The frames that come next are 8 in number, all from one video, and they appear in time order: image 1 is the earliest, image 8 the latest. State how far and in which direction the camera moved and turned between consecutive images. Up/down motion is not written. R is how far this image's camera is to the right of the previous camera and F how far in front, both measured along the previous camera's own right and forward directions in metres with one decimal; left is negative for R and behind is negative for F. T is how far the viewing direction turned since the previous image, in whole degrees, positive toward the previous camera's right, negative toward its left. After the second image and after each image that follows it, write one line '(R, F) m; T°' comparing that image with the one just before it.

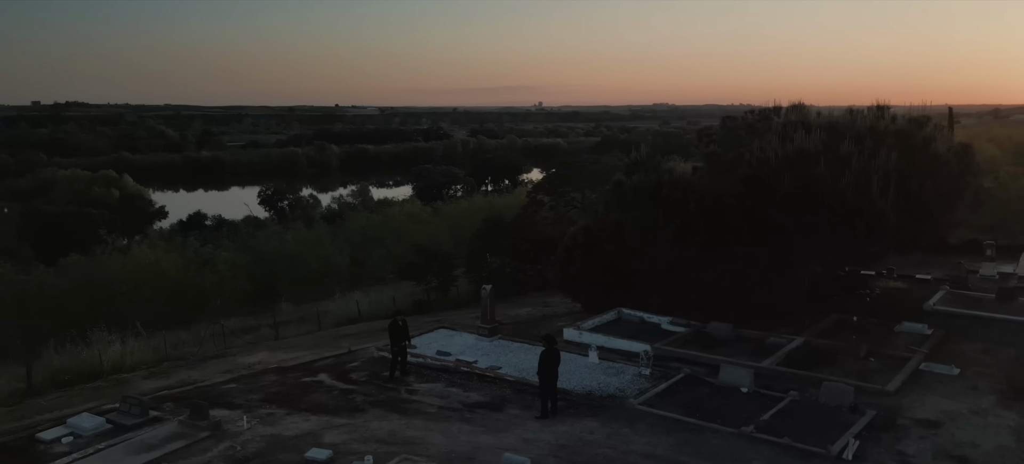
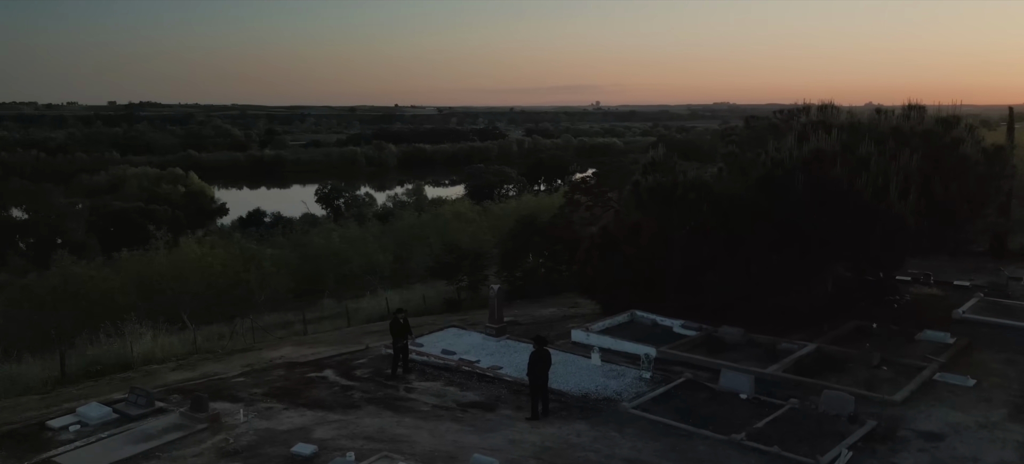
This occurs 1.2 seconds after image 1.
(+0.9, +0.1) m; -4°
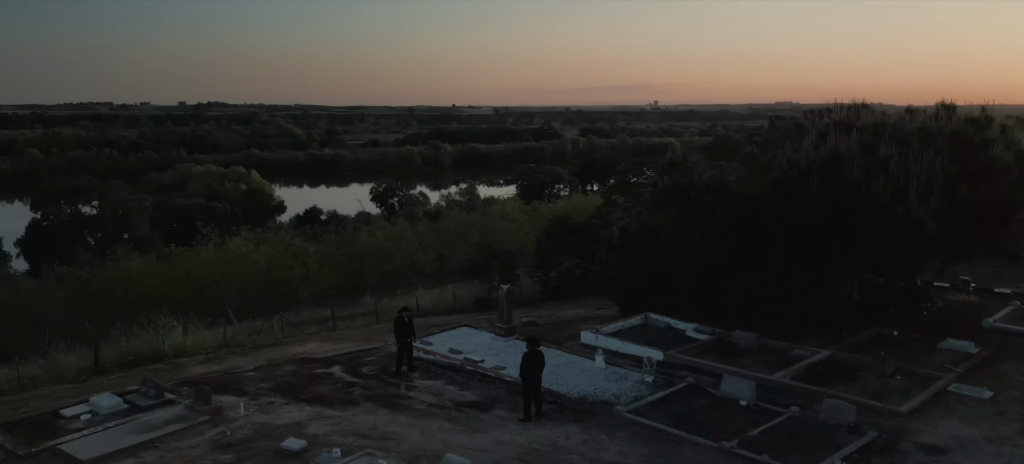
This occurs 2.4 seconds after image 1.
(+0.8, +0.1) m; -4°
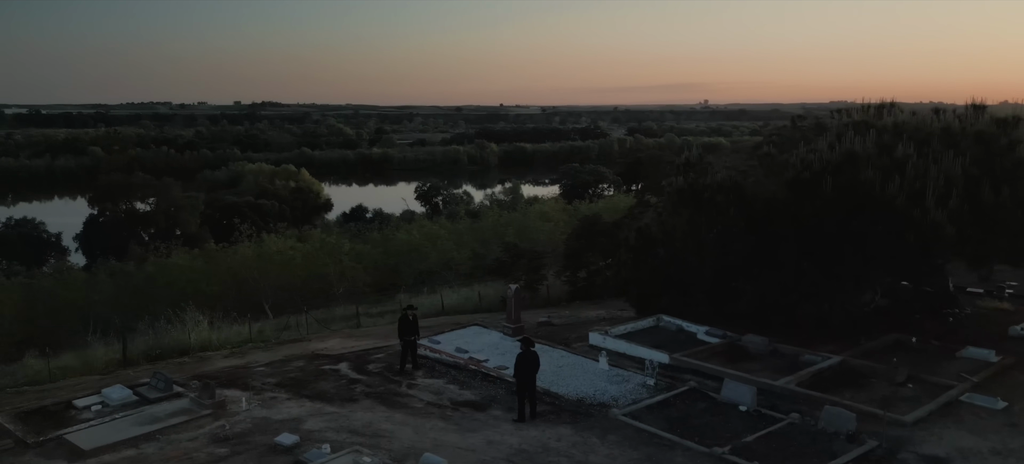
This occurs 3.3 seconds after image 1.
(+0.7, +0.1) m; -3°
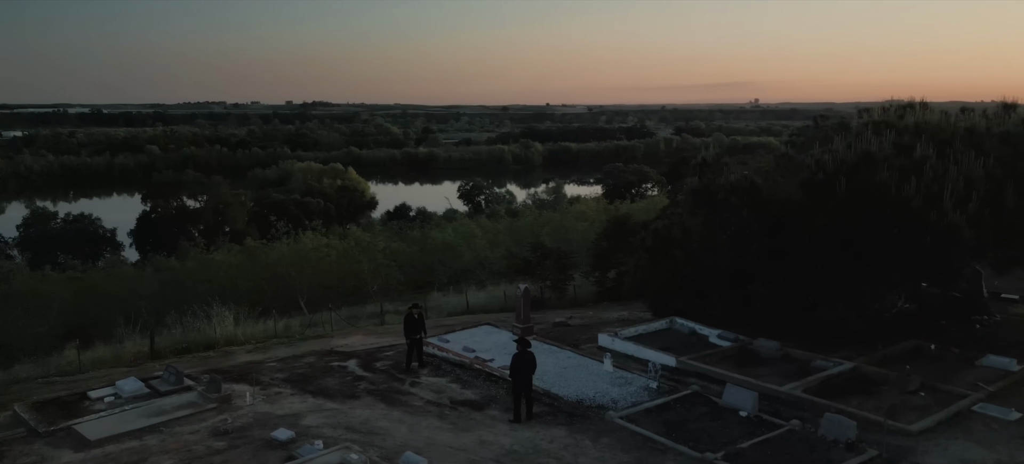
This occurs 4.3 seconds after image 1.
(+0.6, +0.1) m; -3°
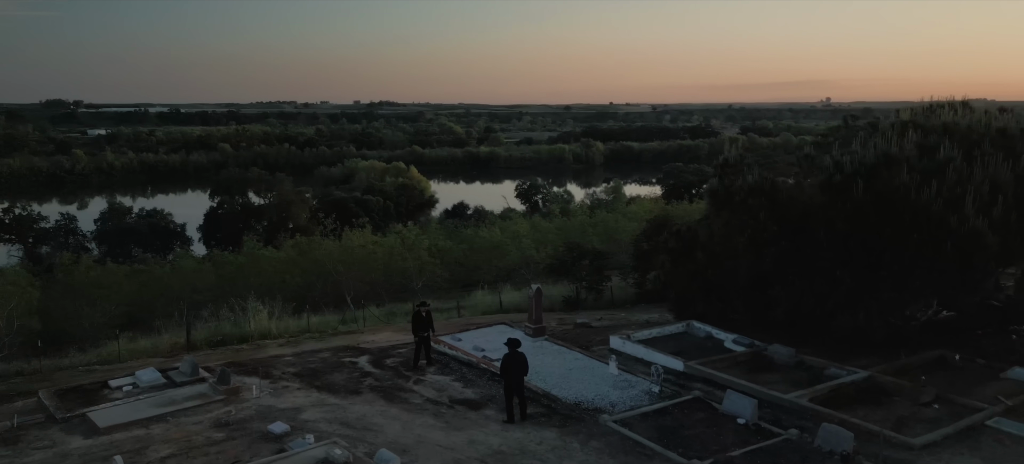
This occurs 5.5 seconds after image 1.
(+0.9, +0.1) m; -4°
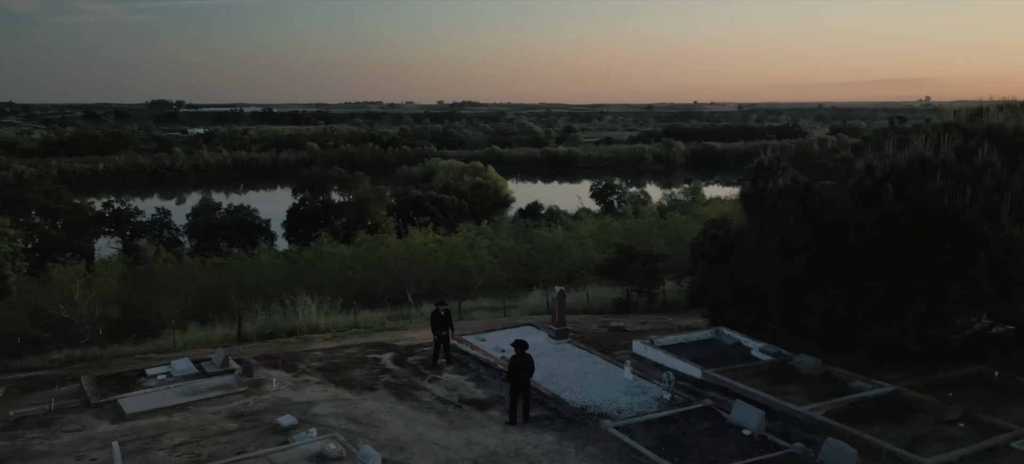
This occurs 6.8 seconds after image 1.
(+1.0, 0.0) m; -5°
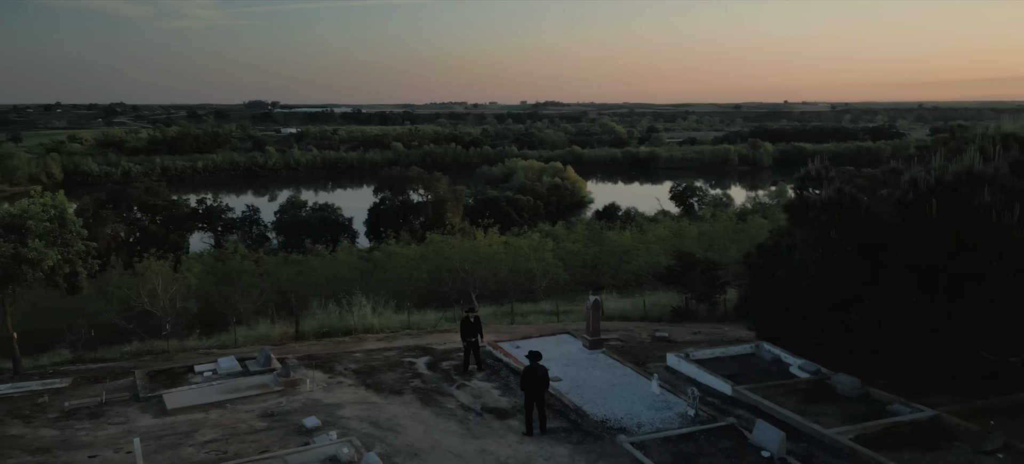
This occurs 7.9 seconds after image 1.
(+0.8, 0.0) m; -6°
